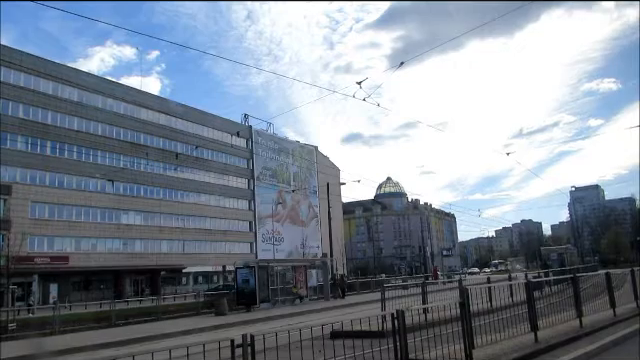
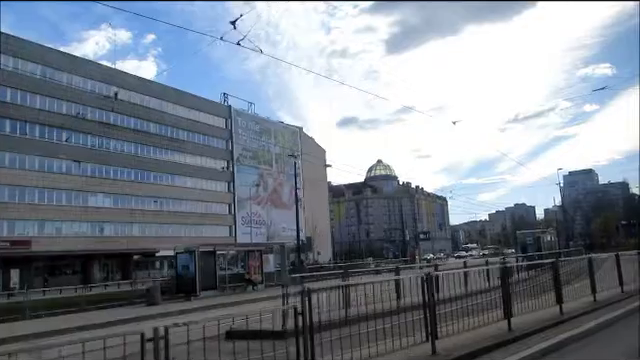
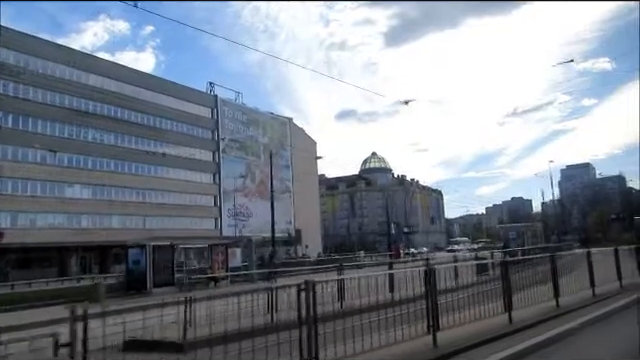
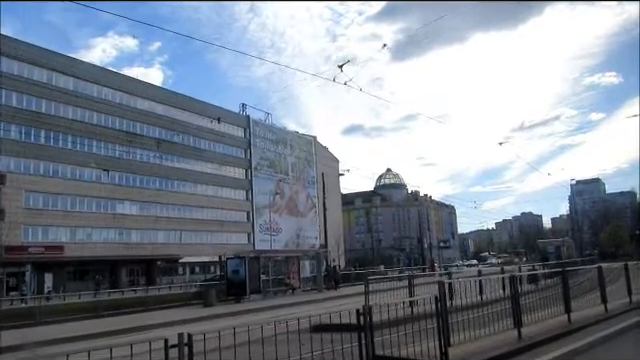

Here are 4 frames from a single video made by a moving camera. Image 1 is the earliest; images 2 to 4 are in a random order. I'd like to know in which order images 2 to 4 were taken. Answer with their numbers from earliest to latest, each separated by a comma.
4, 2, 3
